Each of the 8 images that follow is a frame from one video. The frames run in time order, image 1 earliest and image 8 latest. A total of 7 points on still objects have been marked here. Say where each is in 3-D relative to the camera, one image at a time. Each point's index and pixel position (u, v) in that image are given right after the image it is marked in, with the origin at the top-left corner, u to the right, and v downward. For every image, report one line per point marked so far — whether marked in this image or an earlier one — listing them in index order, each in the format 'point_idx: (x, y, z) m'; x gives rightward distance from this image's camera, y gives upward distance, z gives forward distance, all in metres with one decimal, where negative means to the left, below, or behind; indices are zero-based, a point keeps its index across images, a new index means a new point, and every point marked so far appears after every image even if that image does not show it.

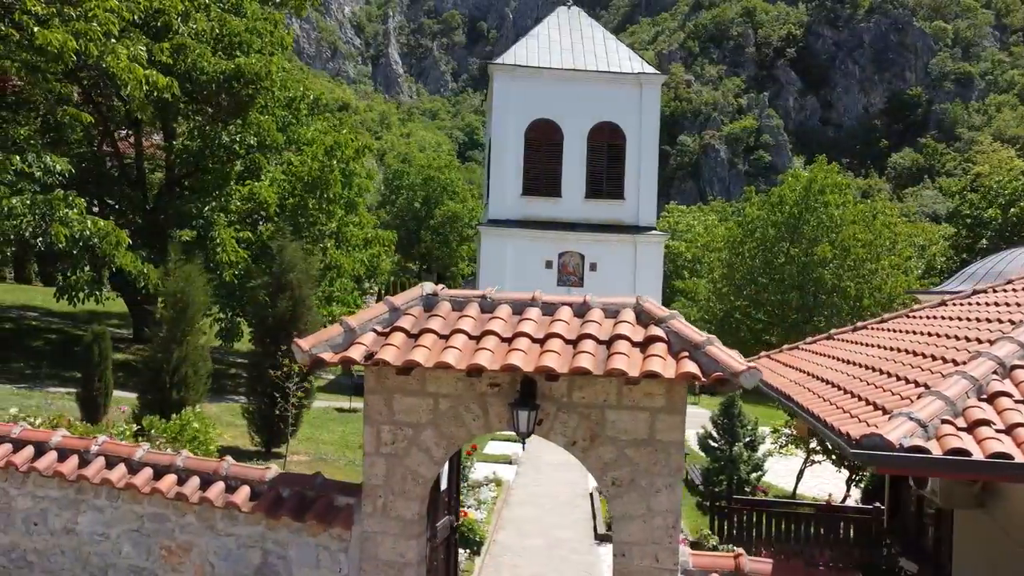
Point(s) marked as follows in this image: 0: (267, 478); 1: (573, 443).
0: (-1.3, -1.0, +5.2) m
1: (+0.3, -0.8, +4.7) m
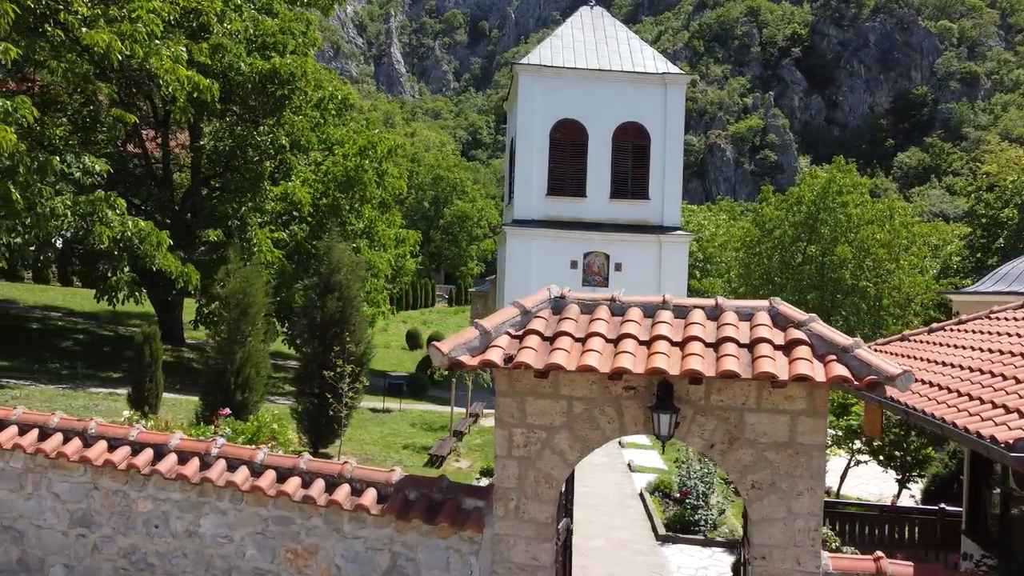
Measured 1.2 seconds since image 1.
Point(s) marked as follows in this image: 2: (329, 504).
0: (-0.6, -1.1, +5.2) m
1: (+1.0, -0.8, +4.7) m
2: (-1.0, -1.1, +5.0) m
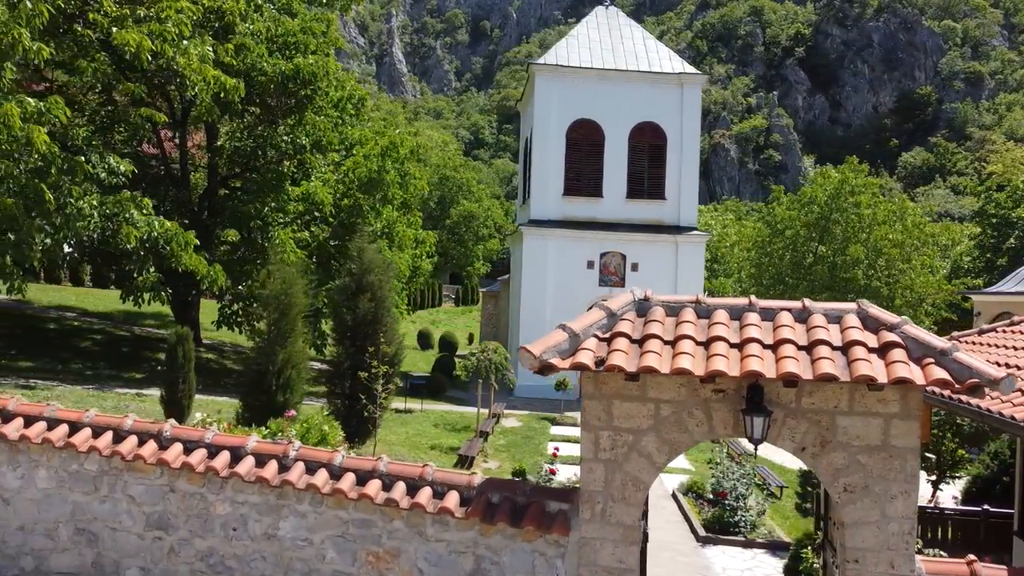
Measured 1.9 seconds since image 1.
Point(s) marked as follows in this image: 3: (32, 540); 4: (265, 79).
0: (-0.2, -1.1, +5.1) m
1: (+1.4, -0.8, +4.6) m
2: (-0.5, -1.2, +5.0) m
3: (-2.9, -1.5, +5.6) m
4: (-4.8, +4.1, +18.4) m
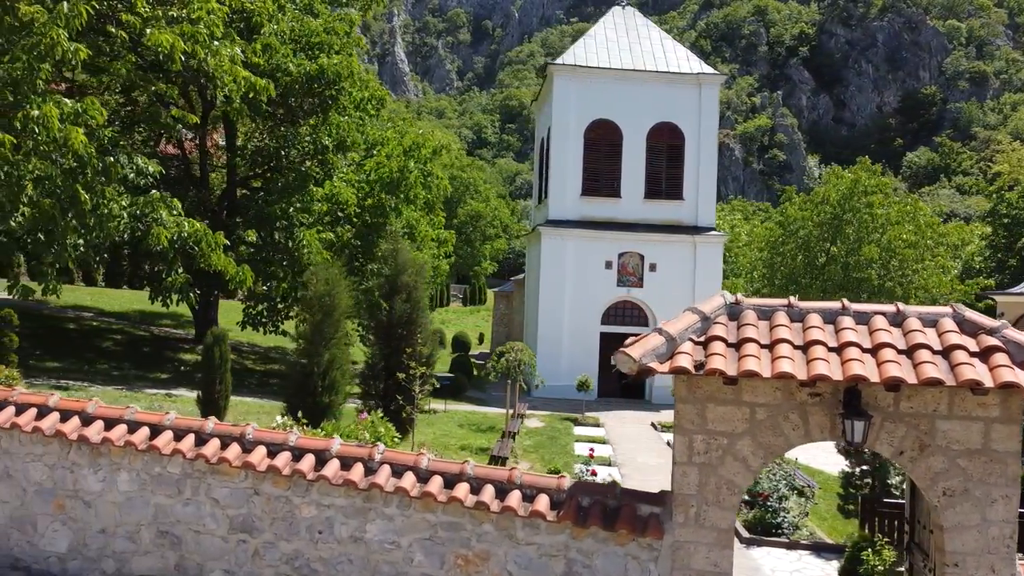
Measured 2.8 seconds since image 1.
0: (+0.3, -1.1, +5.1) m
1: (+1.9, -0.8, +4.6) m
2: (-0.1, -1.2, +5.0) m
3: (-2.4, -1.5, +5.6) m
4: (-4.3, +4.0, +18.4) m
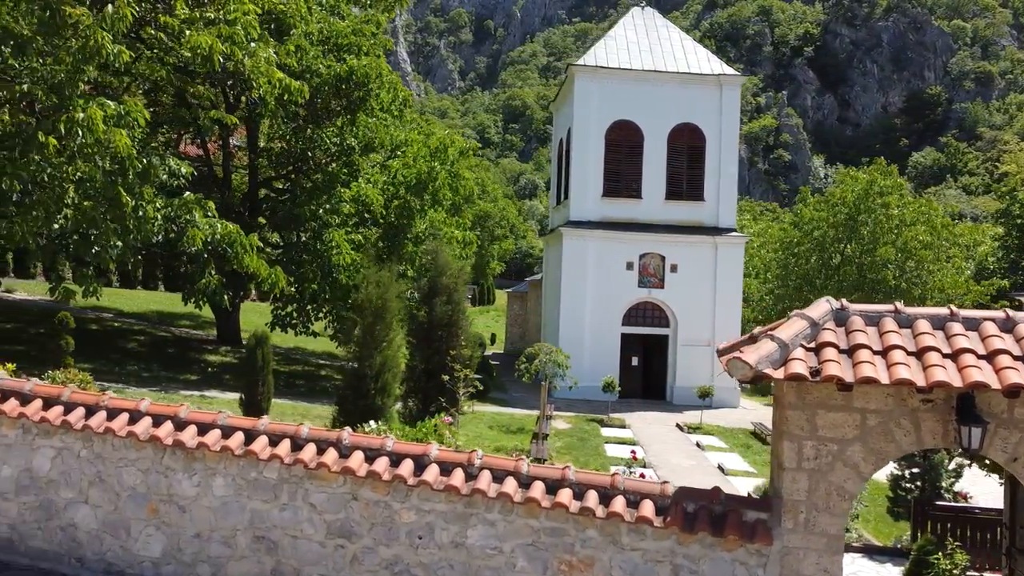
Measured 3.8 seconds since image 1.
0: (+0.8, -1.1, +5.2) m
1: (+2.5, -0.8, +4.7) m
2: (+0.5, -1.2, +5.0) m
3: (-1.8, -1.5, +5.6) m
4: (-3.7, +4.0, +18.4) m
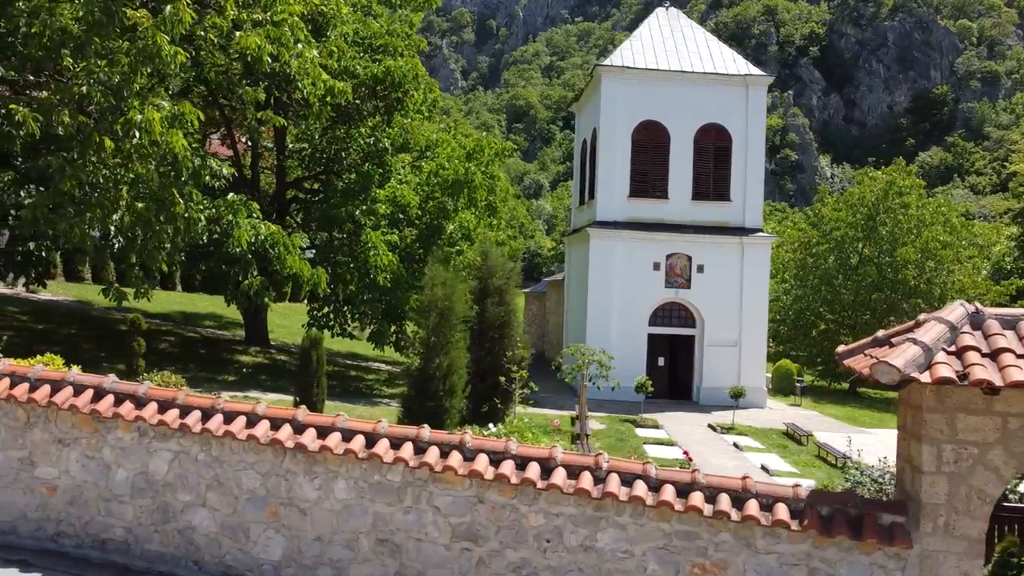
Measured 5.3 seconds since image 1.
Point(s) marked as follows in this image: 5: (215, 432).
0: (+1.6, -1.1, +5.2) m
1: (+3.2, -0.9, +4.7) m
2: (+1.2, -1.2, +5.0) m
3: (-1.1, -1.6, +5.7) m
4: (-3.0, +4.0, +18.4) m
5: (-1.8, -0.9, +5.7) m
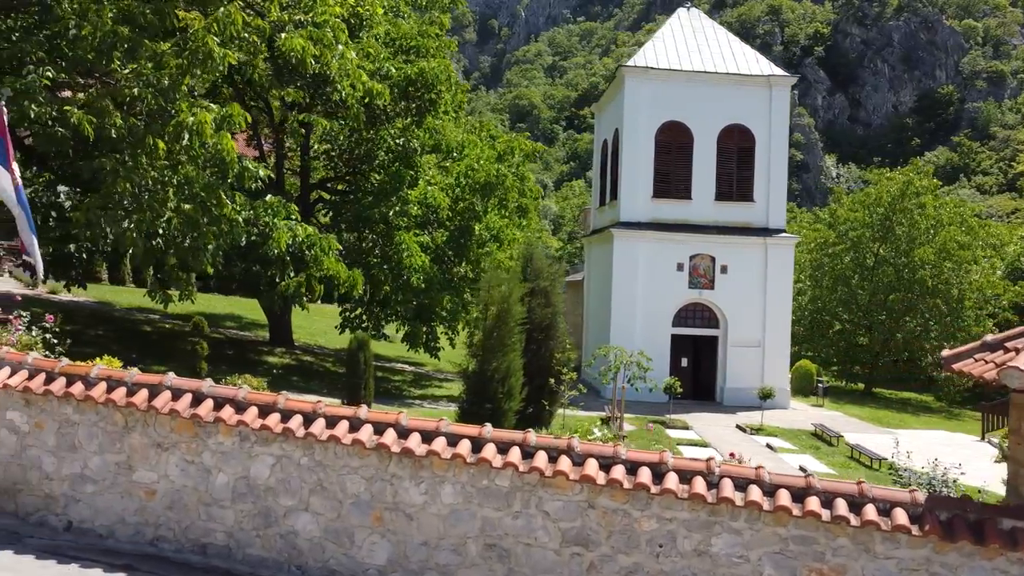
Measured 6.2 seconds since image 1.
0: (+2.2, -1.2, +5.2) m
1: (+3.8, -0.9, +4.7) m
2: (+1.9, -1.3, +5.0) m
3: (-0.5, -1.6, +5.6) m
4: (-2.4, +4.0, +18.4) m
5: (-1.2, -0.9, +5.7) m
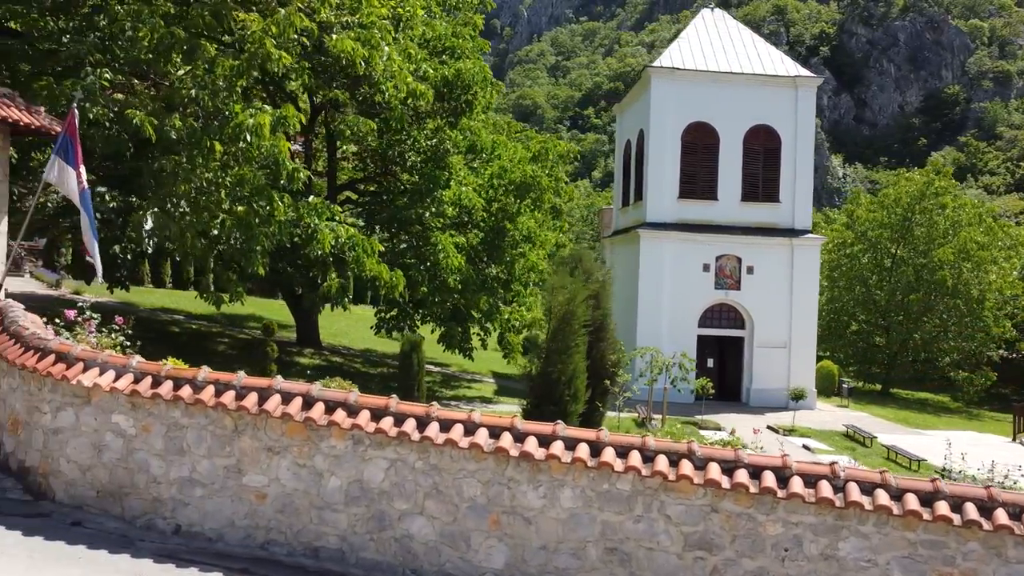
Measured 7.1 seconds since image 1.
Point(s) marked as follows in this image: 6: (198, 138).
0: (+2.9, -1.2, +5.2) m
1: (+4.5, -0.9, +4.7) m
2: (+2.6, -1.3, +5.0) m
3: (+0.3, -1.6, +5.6) m
4: (-1.7, +4.0, +18.4) m
5: (-0.5, -0.9, +5.7) m
6: (-3.9, +1.9, +11.7) m
